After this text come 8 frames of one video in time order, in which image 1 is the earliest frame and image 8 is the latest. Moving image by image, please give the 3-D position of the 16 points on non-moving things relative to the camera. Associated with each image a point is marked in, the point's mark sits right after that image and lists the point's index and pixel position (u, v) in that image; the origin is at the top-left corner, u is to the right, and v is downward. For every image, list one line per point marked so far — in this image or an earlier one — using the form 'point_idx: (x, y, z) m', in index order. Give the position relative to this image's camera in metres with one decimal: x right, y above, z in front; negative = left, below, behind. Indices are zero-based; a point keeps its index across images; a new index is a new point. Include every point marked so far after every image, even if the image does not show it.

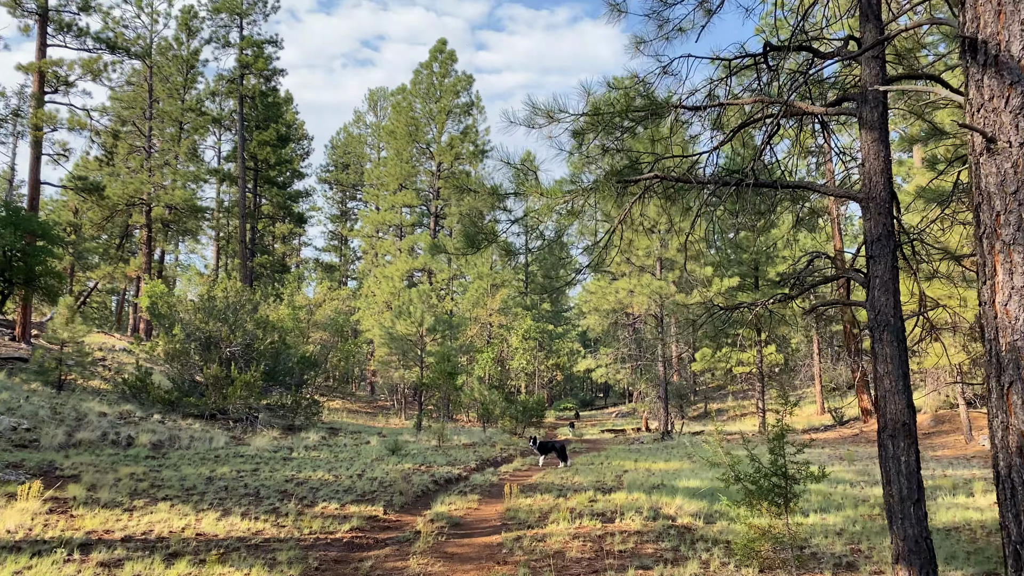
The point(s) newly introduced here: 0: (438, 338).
0: (-1.5, -1.0, +17.1) m
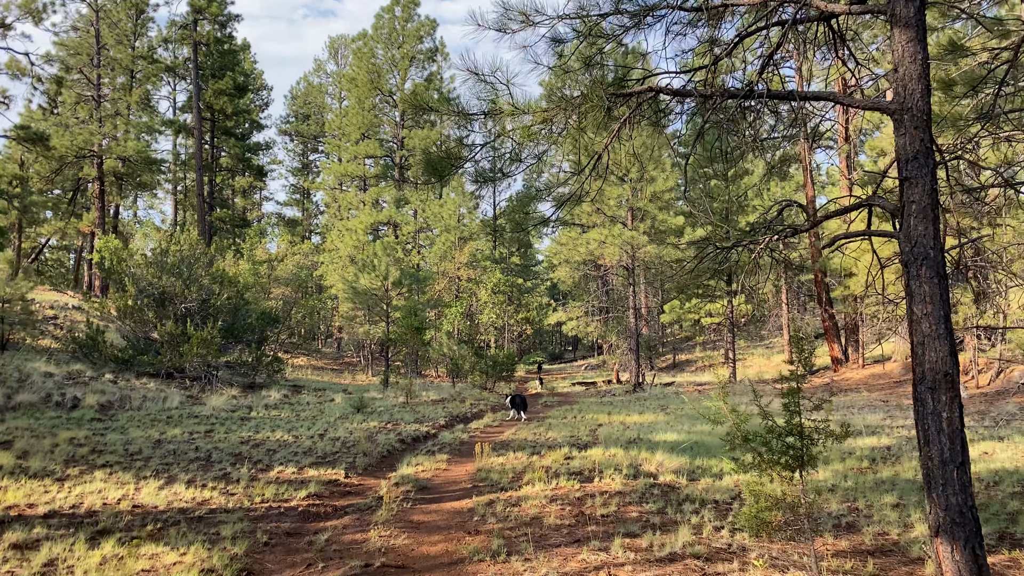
0: (-2.1, -0.1, +16.5) m
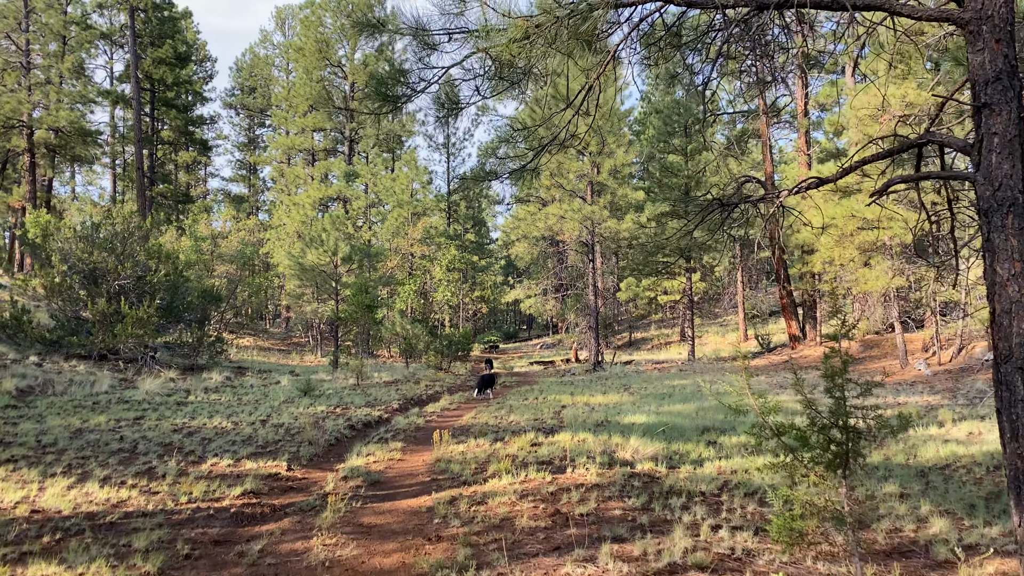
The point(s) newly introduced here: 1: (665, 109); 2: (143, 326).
0: (-3.0, +0.4, +15.8) m
1: (+3.4, +4.0, +18.7) m
2: (-6.0, -0.6, +13.4) m
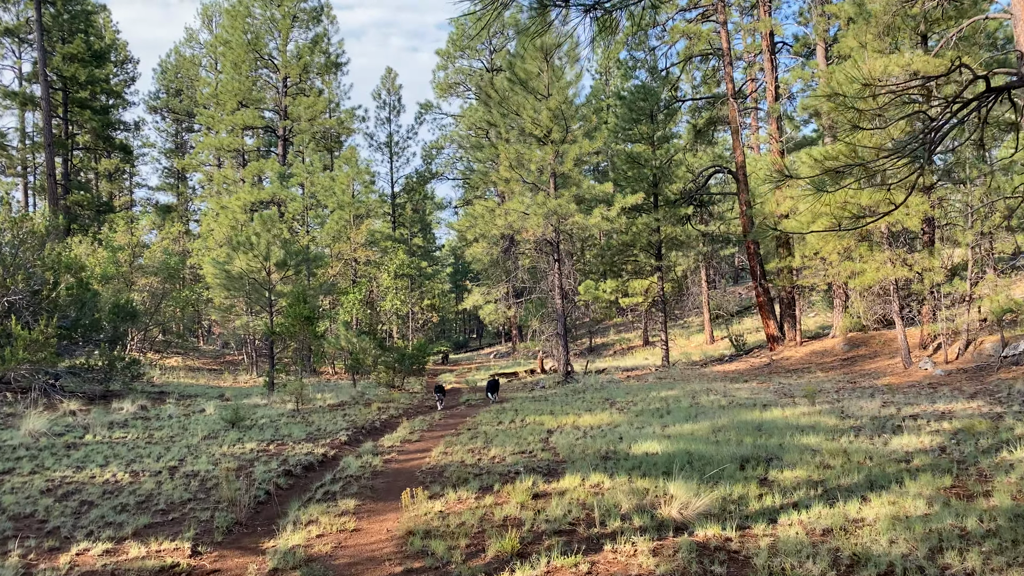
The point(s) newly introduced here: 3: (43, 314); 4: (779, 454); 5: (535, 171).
0: (-3.7, +0.2, +13.9) m
1: (+2.4, +4.0, +17.3) m
2: (-6.5, -0.8, +11.3) m
3: (-6.7, -0.4, +11.8) m
4: (+2.0, -1.2, +6.1) m
5: (+0.4, +2.2, +15.3) m
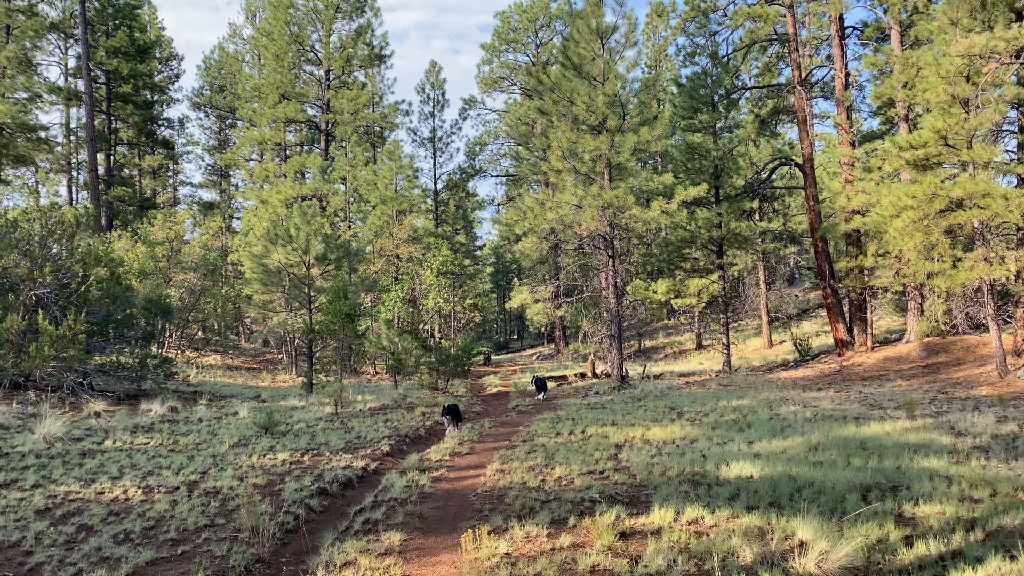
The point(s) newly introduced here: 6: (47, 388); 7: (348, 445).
0: (-2.9, +0.3, +13.2) m
1: (+3.4, +4.0, +16.3) m
2: (-5.8, -0.7, +10.7) m
3: (-6.0, -0.3, +11.2) m
4: (+2.4, -1.2, +5.1) m
5: (+1.3, +2.2, +14.4) m
6: (-6.3, -1.4, +11.2) m
7: (-1.5, -1.4, +7.5) m
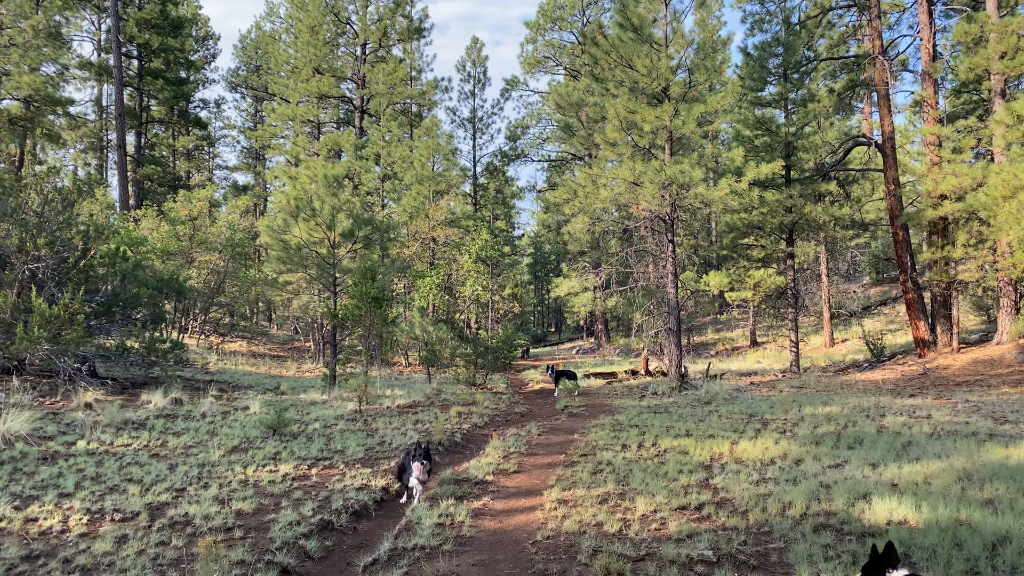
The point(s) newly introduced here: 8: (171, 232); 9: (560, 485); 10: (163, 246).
0: (-2.2, +0.5, +11.8) m
1: (+4.3, +4.1, +14.7) m
2: (-5.2, -0.4, +9.5) m
3: (-5.3, 0.0, +10.0) m
4: (+2.7, -1.1, +3.6) m
5: (+2.1, +2.4, +12.8) m
6: (-5.7, -1.0, +10.1) m
7: (-1.1, -1.2, +6.2) m
8: (-7.3, +1.2, +17.8) m
9: (+0.3, -1.1, +4.9) m
10: (-7.2, +0.9, +16.9) m
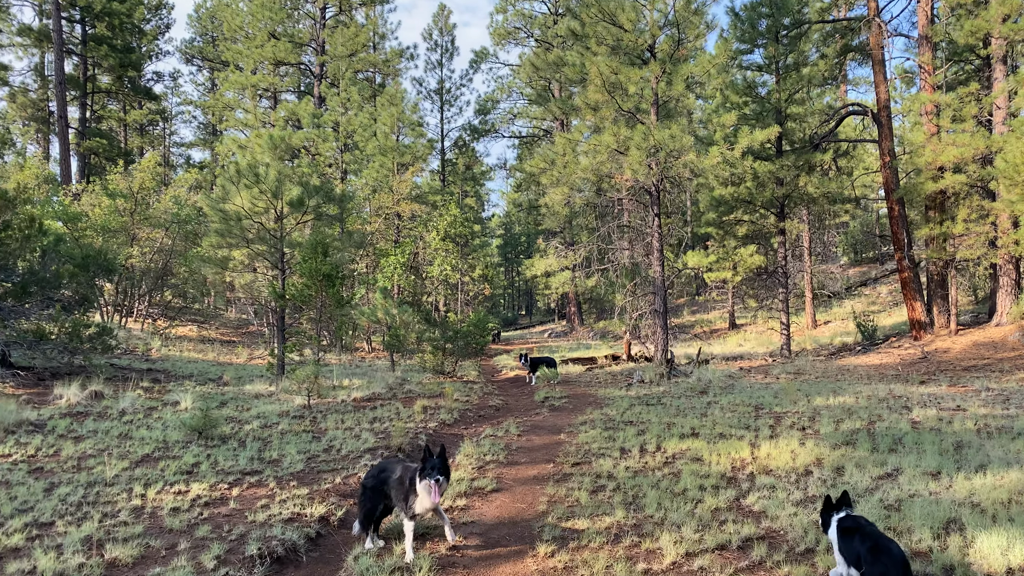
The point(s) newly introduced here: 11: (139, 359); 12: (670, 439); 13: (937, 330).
0: (-2.5, +0.8, +10.6) m
1: (+3.8, +4.5, +13.6) m
2: (-5.5, -0.2, +8.2) m
3: (-5.6, +0.3, +8.6) m
4: (+2.7, -1.0, +2.6) m
5: (+1.7, +2.7, +11.7) m
6: (-6.0, -0.8, +8.7) m
7: (-1.2, -1.1, +5.0) m
8: (-7.9, +1.6, +16.3) m
9: (+0.2, -1.0, +3.7) m
10: (-7.7, +1.2, +15.5) m
11: (-5.5, -1.0, +12.1) m
12: (+1.1, -1.0, +5.6) m
13: (+7.4, -0.7, +14.3) m
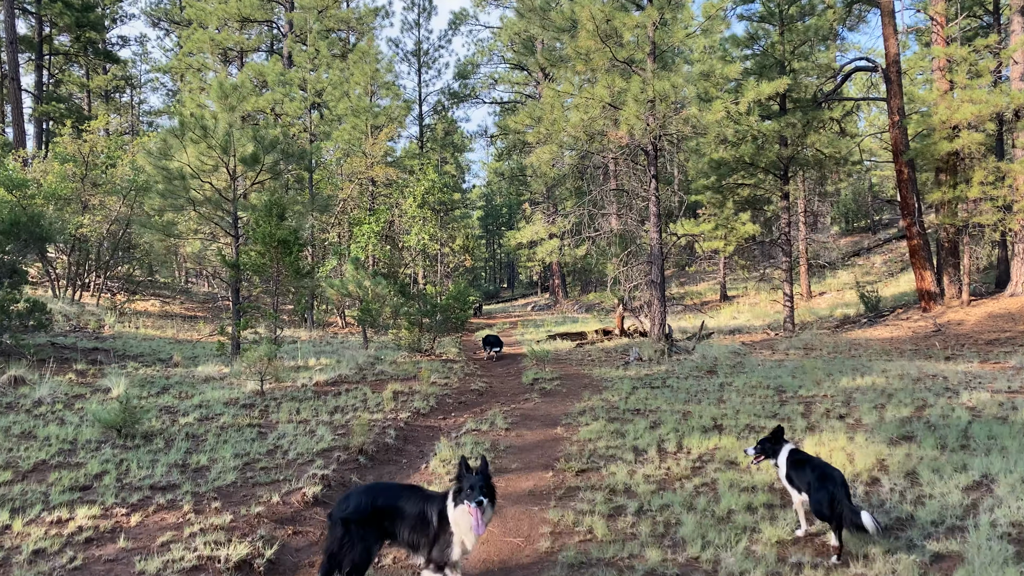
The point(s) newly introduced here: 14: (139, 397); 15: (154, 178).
0: (-2.7, +1.2, +9.4) m
1: (+3.6, +5.0, +12.5) m
2: (-5.6, 0.0, +7.0) m
3: (-5.8, +0.5, +7.4) m
4: (+2.7, -0.9, +1.6) m
5: (+1.5, +3.1, +10.6) m
6: (-6.2, -0.5, +7.6) m
7: (-1.3, -0.9, +4.0) m
8: (-8.3, +2.1, +15.0) m
9: (+0.1, -0.9, +2.7) m
10: (-8.0, +1.7, +14.2) m
11: (-5.7, -0.6, +11.0) m
12: (+1.0, -0.8, +4.6) m
13: (+7.1, -0.2, +13.5) m
14: (-2.8, -0.8, +6.2) m
15: (-3.6, +1.1, +8.5) m
